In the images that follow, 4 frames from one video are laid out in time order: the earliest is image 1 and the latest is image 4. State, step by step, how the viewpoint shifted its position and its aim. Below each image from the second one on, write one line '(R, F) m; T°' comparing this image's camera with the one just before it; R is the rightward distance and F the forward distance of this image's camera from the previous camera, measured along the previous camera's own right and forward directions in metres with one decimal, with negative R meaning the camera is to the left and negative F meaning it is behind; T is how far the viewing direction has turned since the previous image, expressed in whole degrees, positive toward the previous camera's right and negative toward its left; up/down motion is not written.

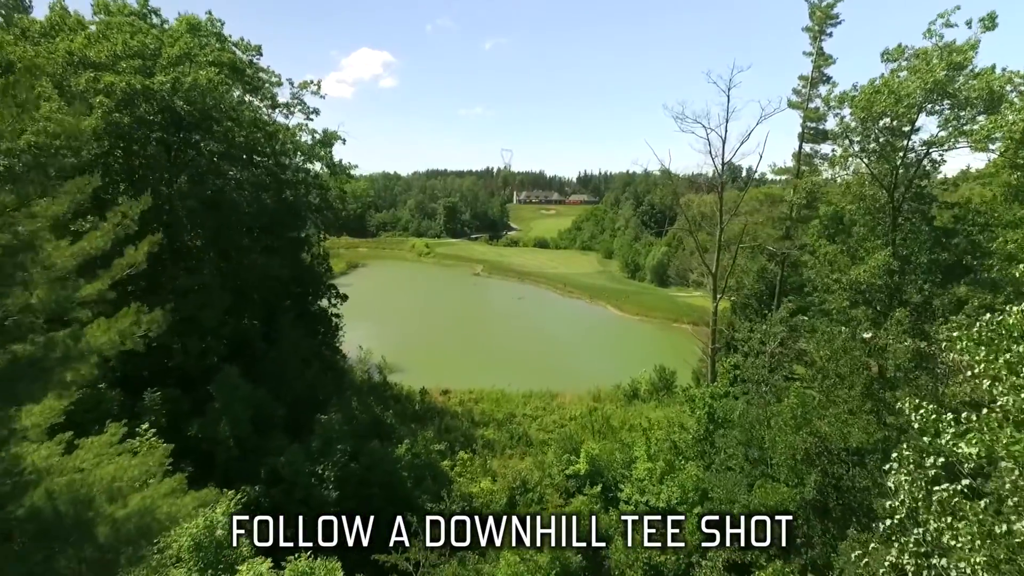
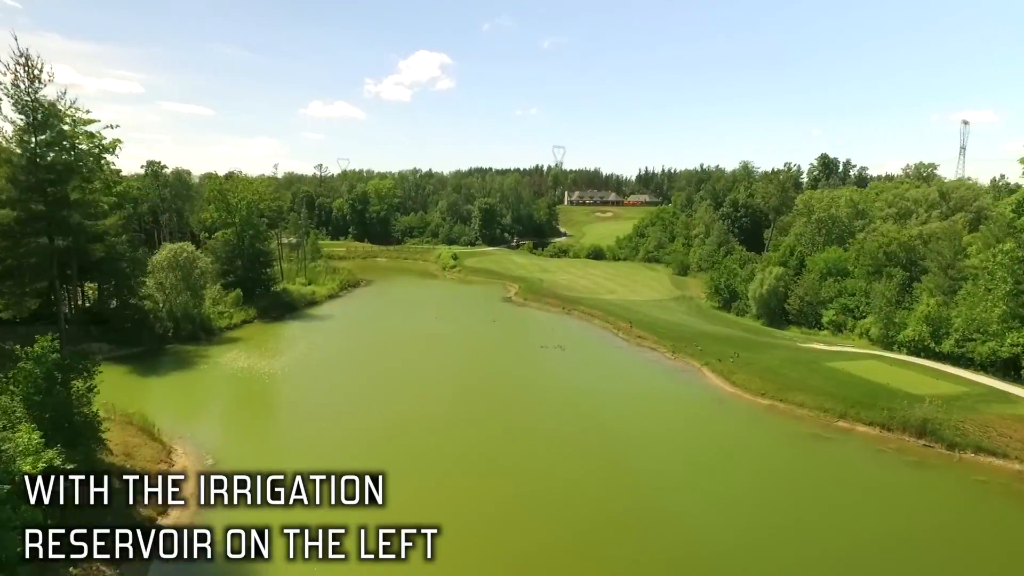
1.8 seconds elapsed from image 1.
(+1.2, +23.6) m; -5°
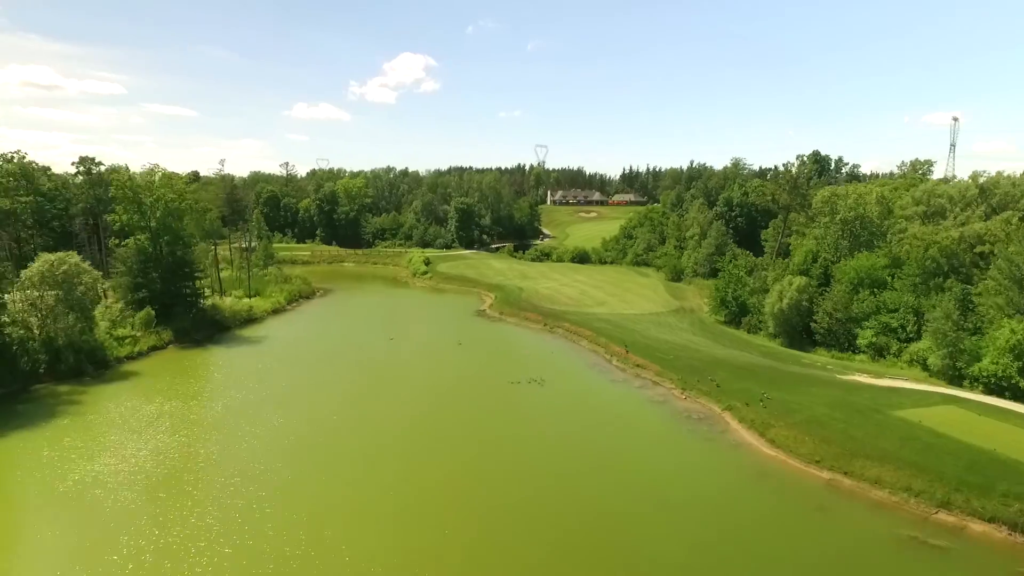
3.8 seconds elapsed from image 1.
(+0.9, +9.2) m; +2°
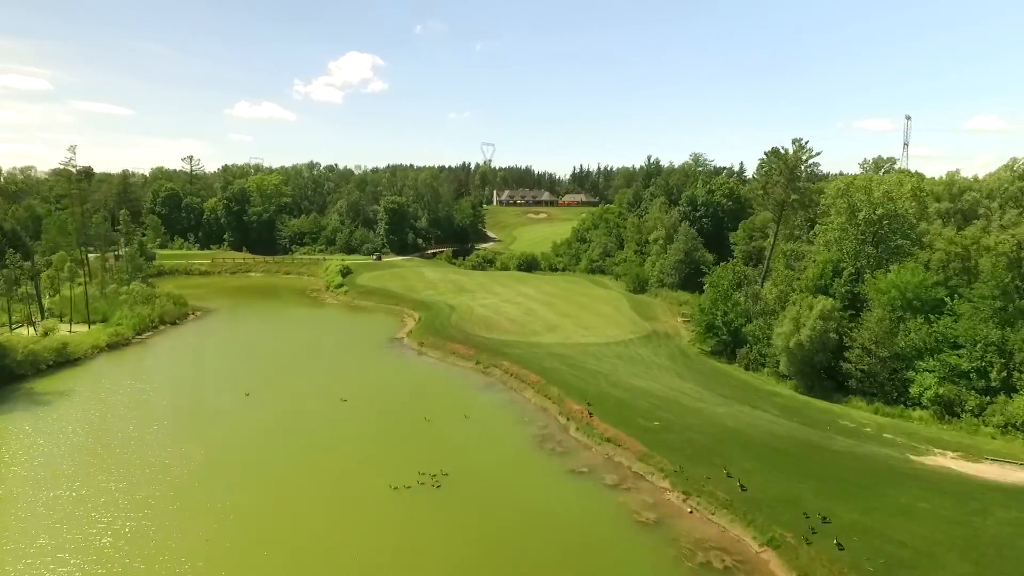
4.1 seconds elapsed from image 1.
(+2.1, +13.7) m; +5°
